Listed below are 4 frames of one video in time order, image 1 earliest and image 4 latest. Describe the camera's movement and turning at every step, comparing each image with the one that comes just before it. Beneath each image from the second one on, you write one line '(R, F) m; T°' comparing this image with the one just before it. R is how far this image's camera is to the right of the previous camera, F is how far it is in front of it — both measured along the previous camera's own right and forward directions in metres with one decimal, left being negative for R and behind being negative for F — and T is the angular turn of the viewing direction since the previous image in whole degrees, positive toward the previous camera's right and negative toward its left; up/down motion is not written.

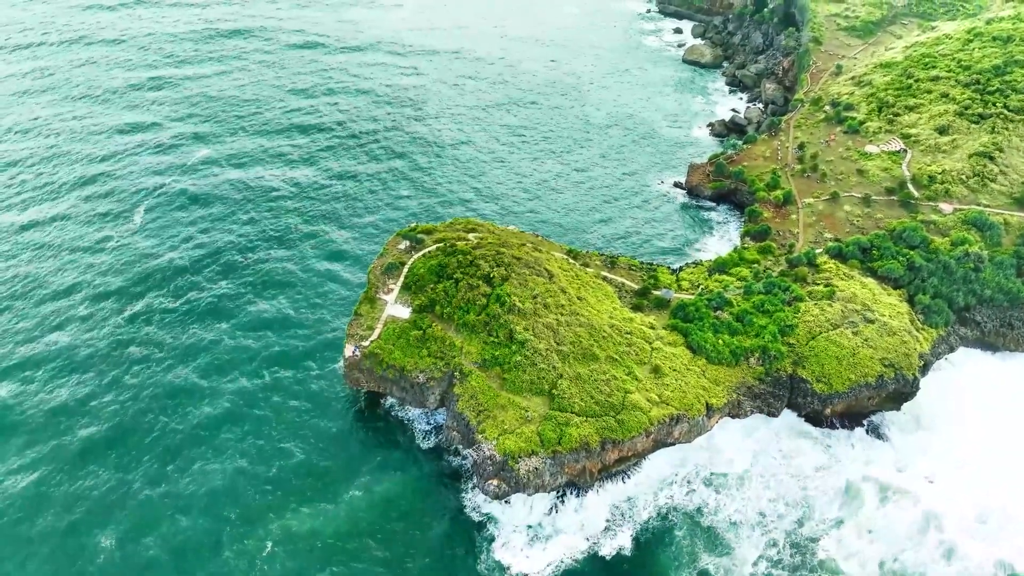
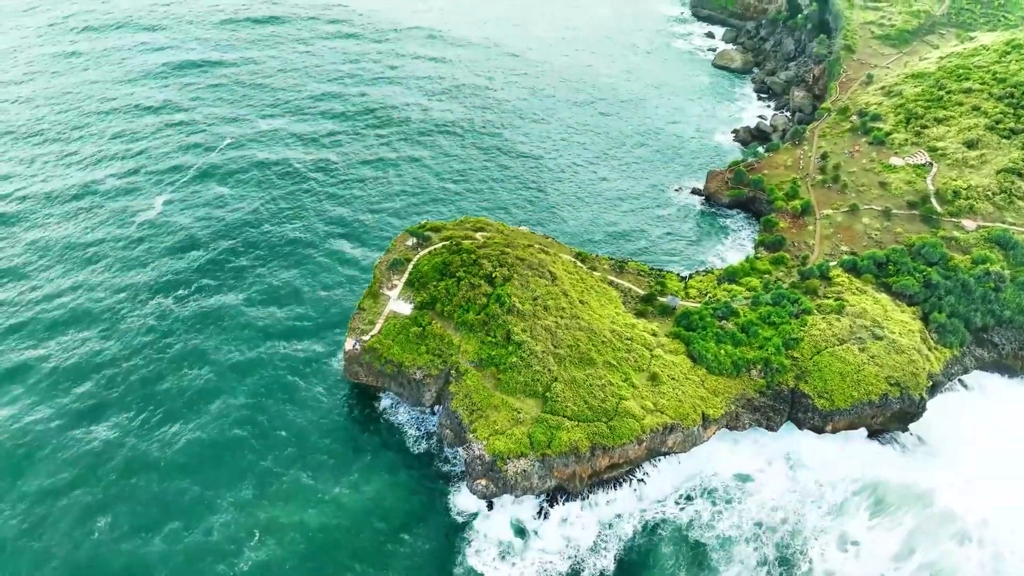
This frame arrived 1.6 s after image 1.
(+3.1, +0.2) m; -3°
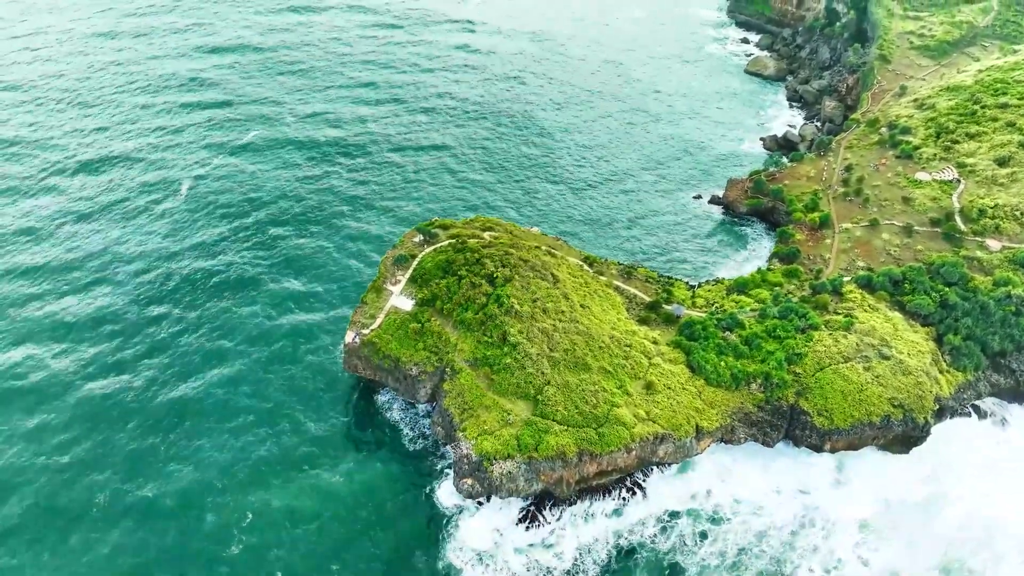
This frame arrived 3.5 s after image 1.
(+3.5, +0.2) m; -3°
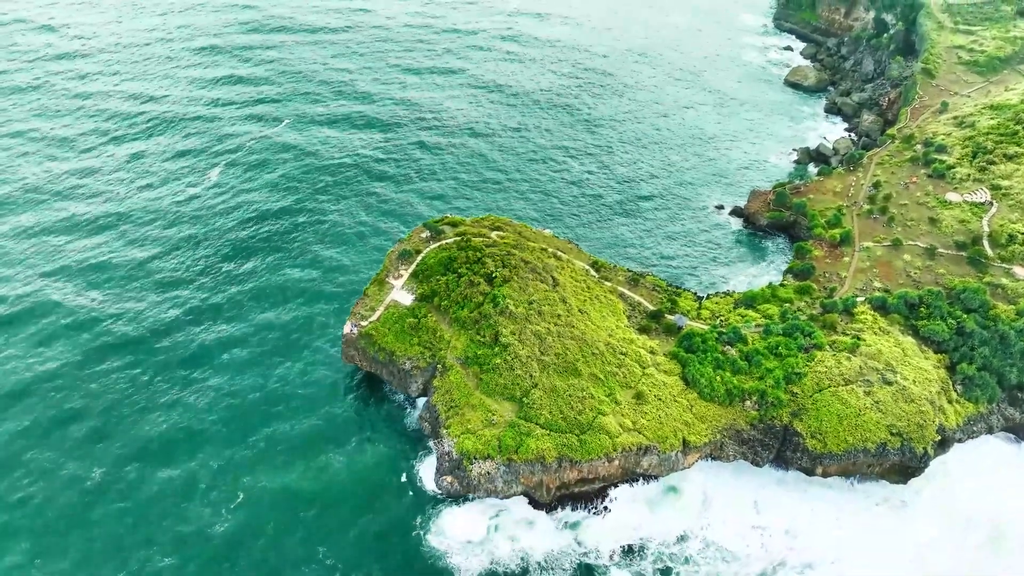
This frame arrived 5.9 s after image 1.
(+4.6, +0.3) m; -4°
